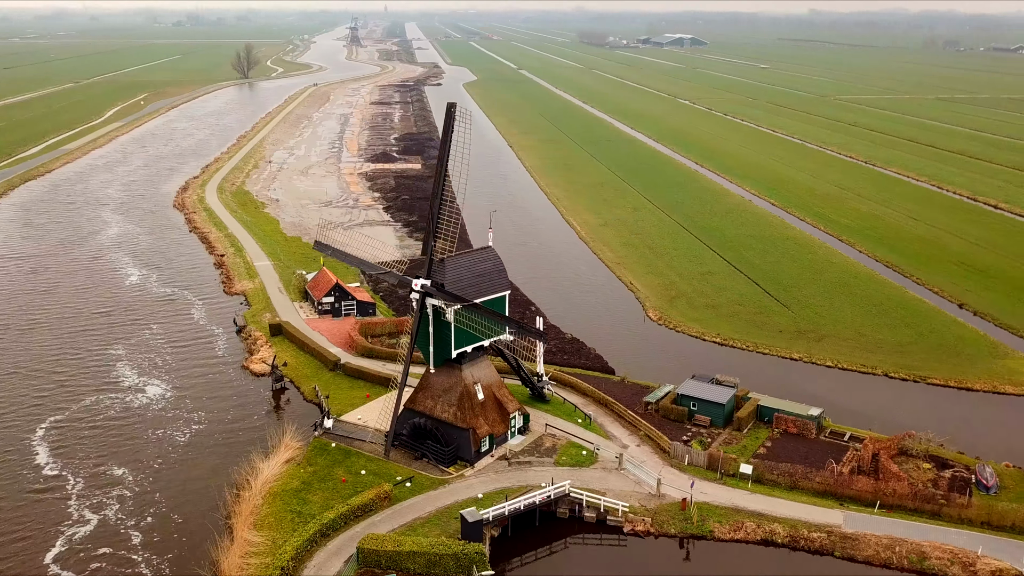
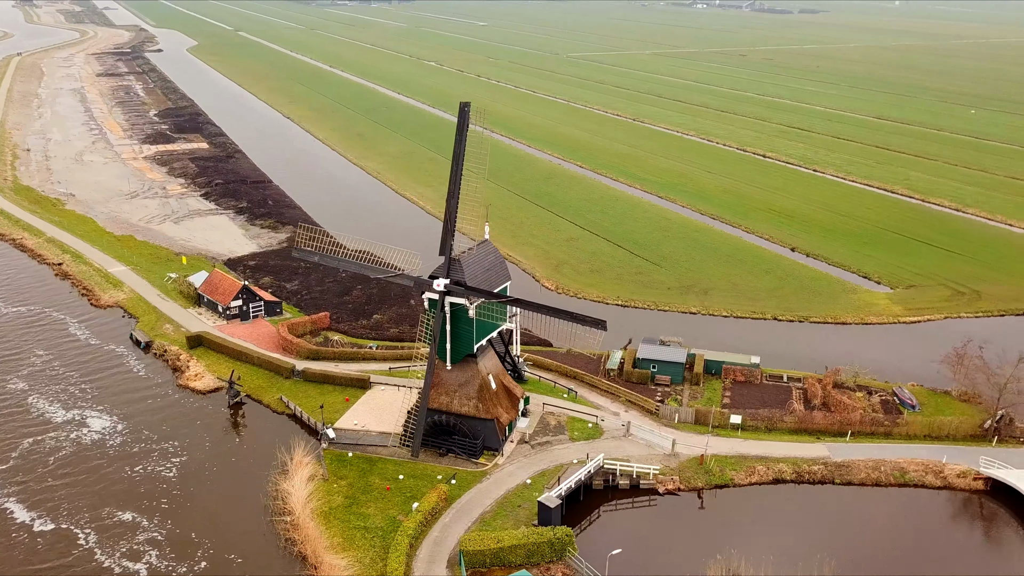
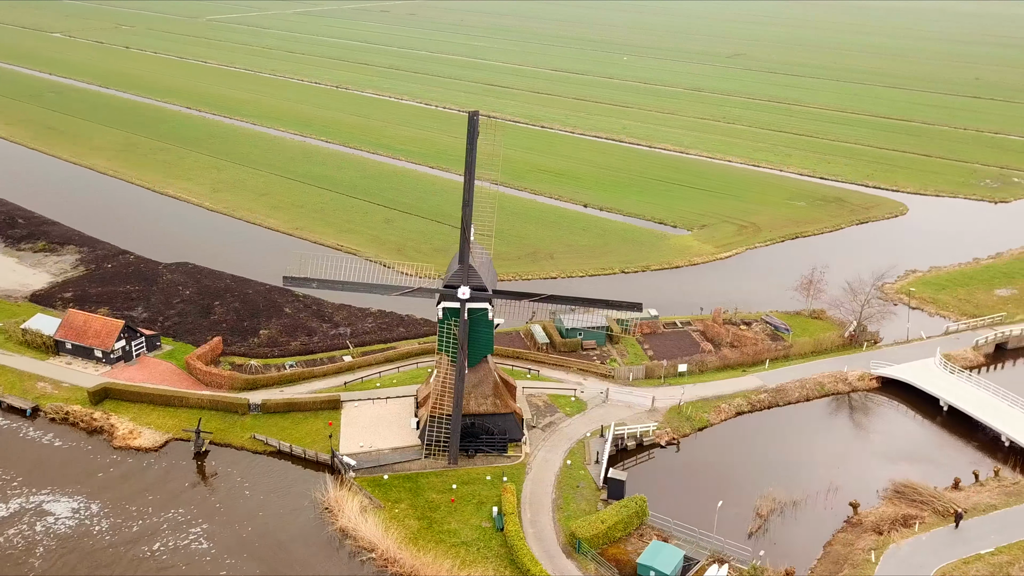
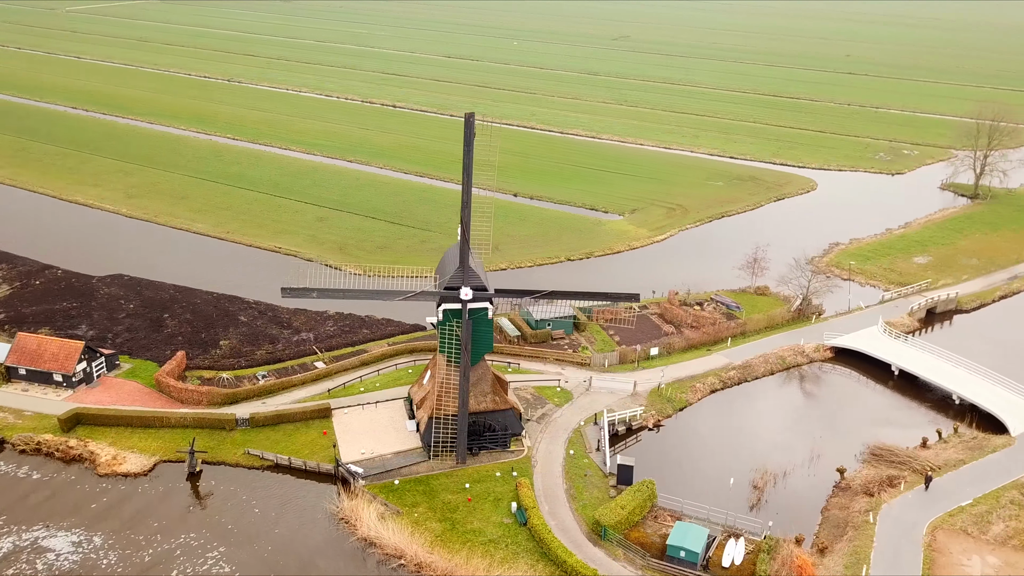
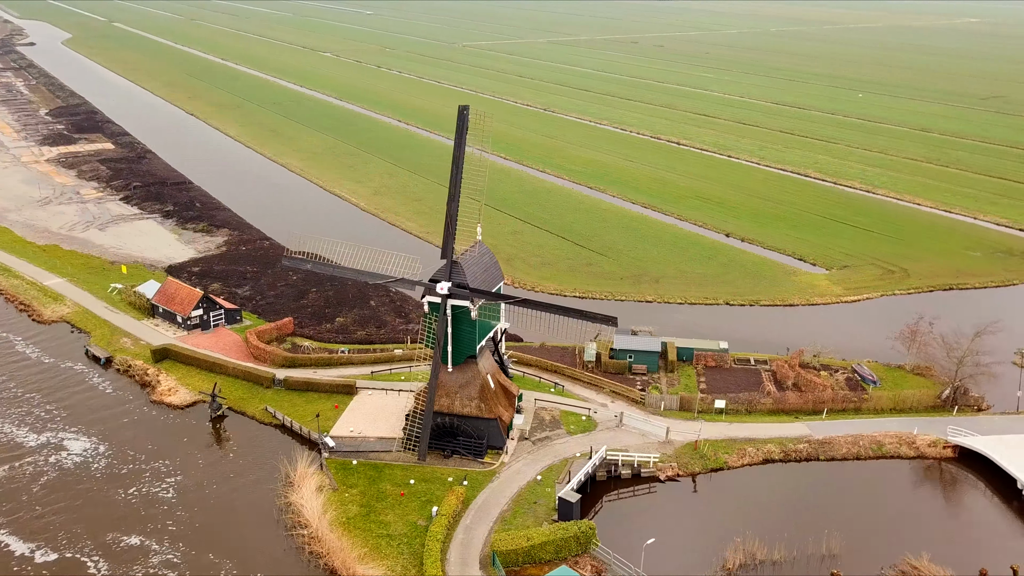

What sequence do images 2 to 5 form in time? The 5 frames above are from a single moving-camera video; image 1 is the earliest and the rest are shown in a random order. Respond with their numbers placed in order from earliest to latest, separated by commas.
2, 5, 3, 4
